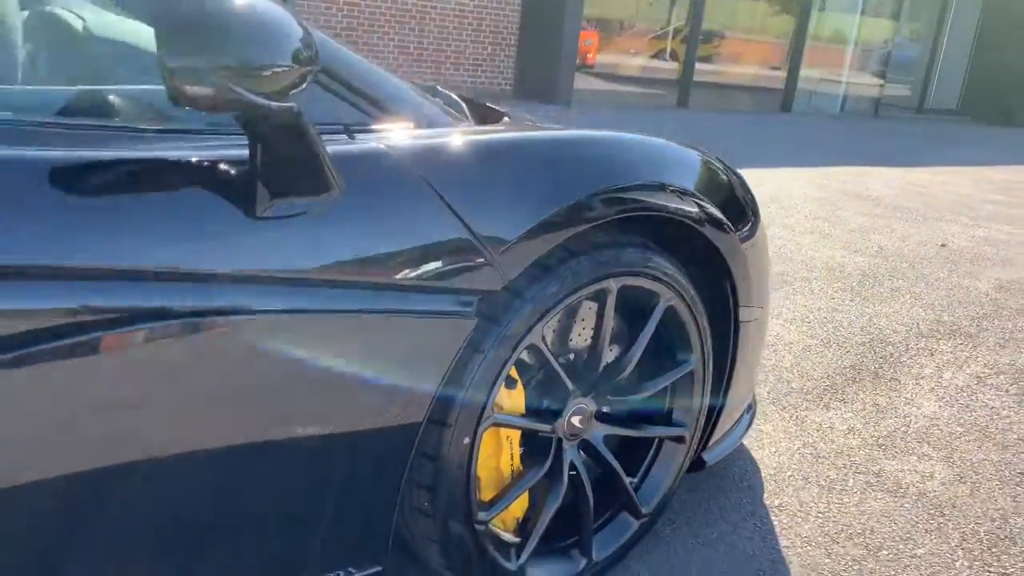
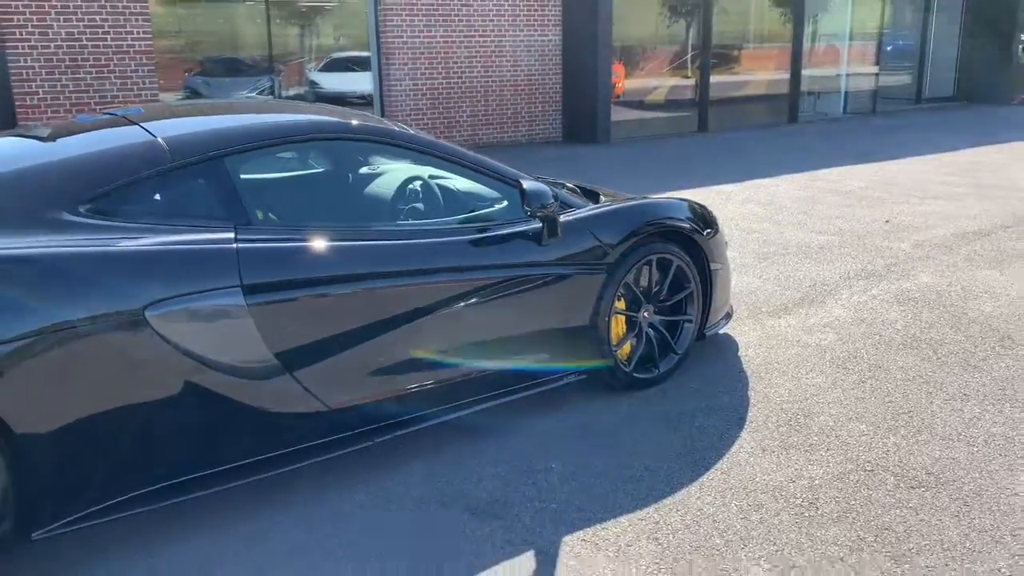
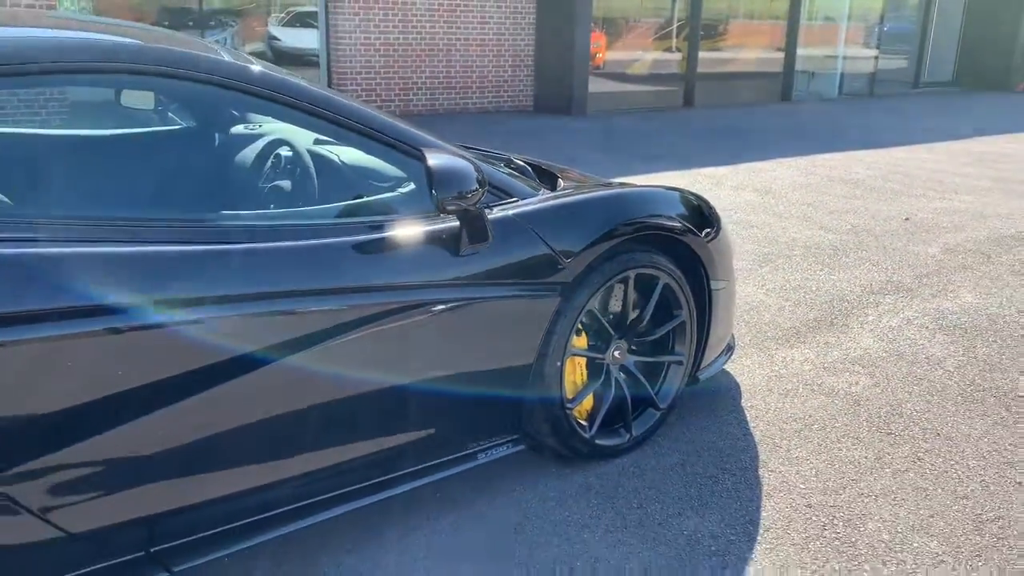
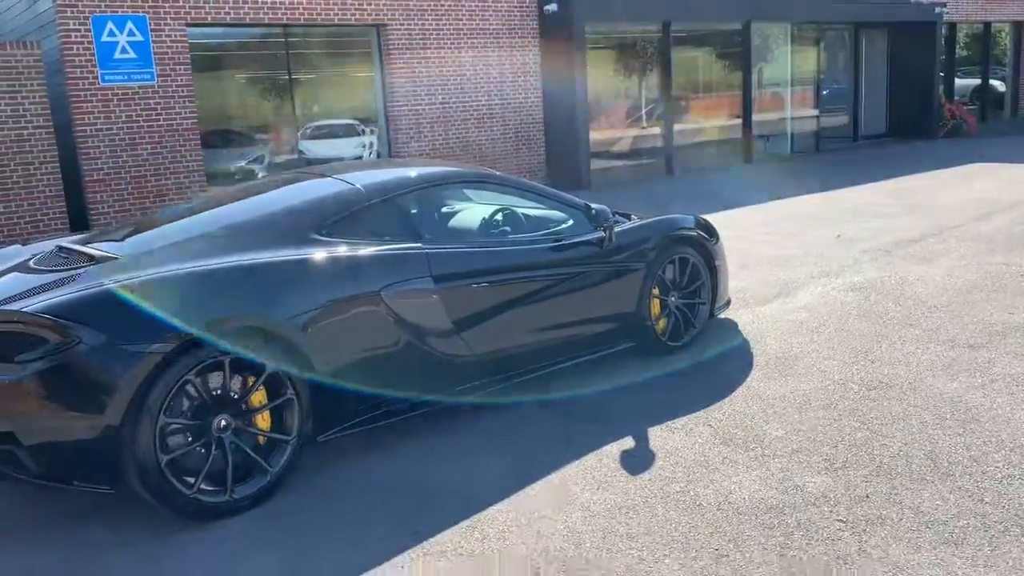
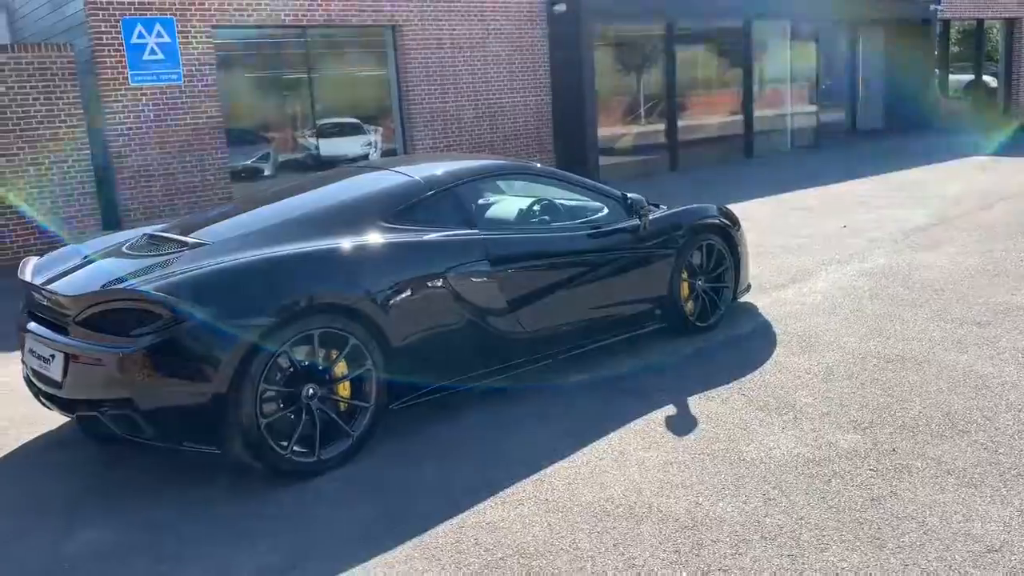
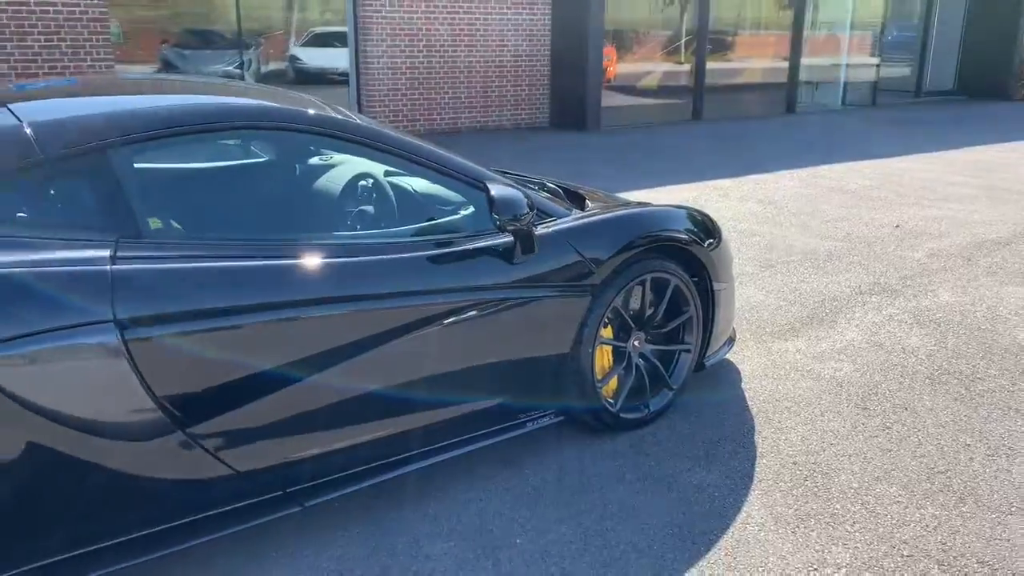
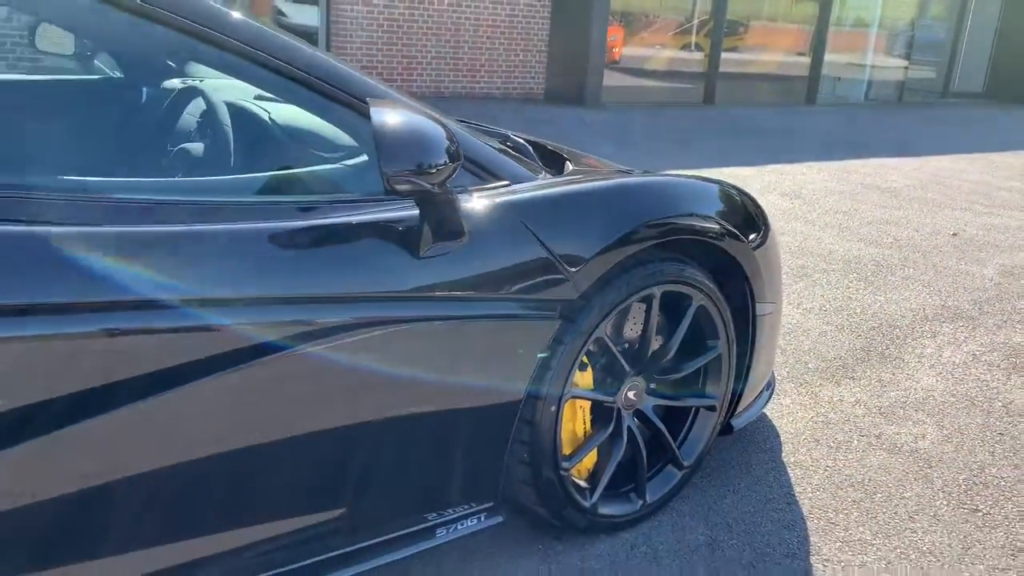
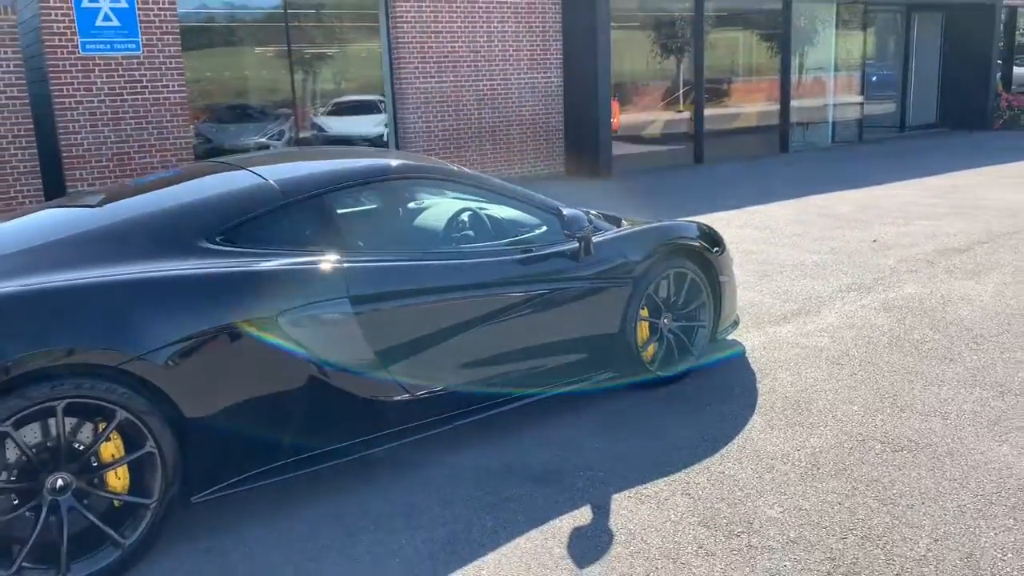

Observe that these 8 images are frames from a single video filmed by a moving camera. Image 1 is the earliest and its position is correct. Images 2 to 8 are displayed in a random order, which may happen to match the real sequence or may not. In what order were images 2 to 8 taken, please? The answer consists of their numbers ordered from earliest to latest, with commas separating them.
7, 3, 6, 2, 8, 4, 5
